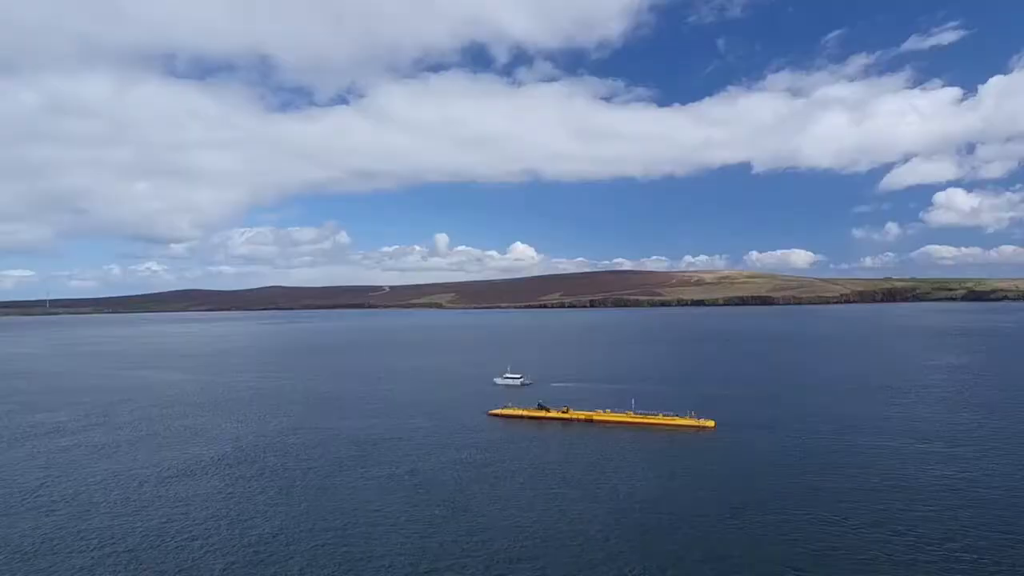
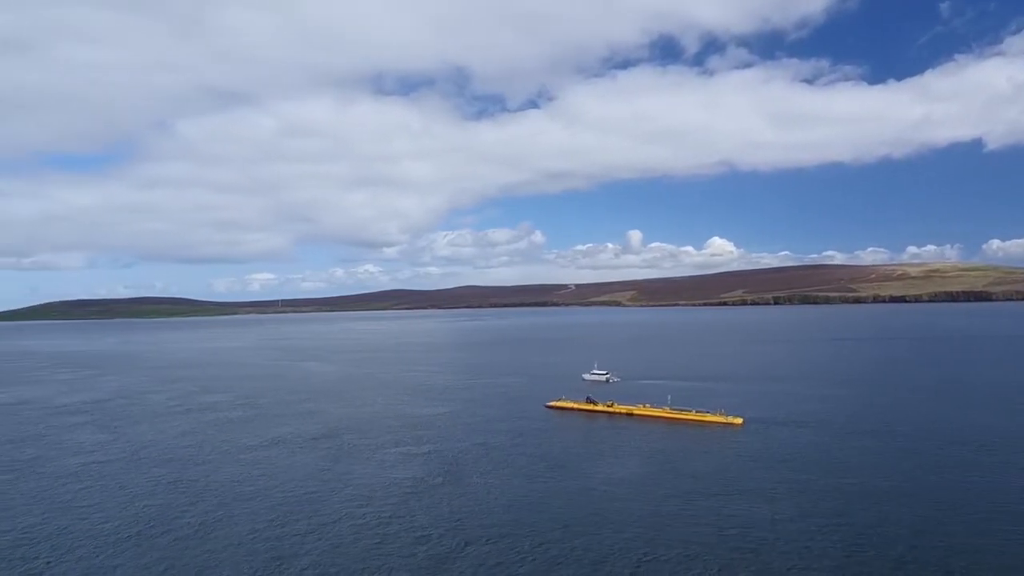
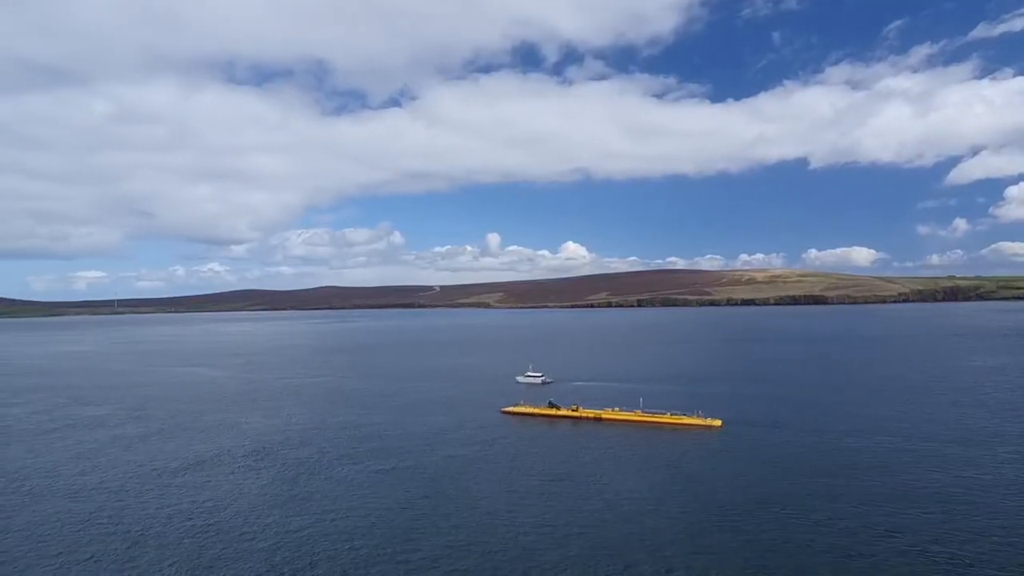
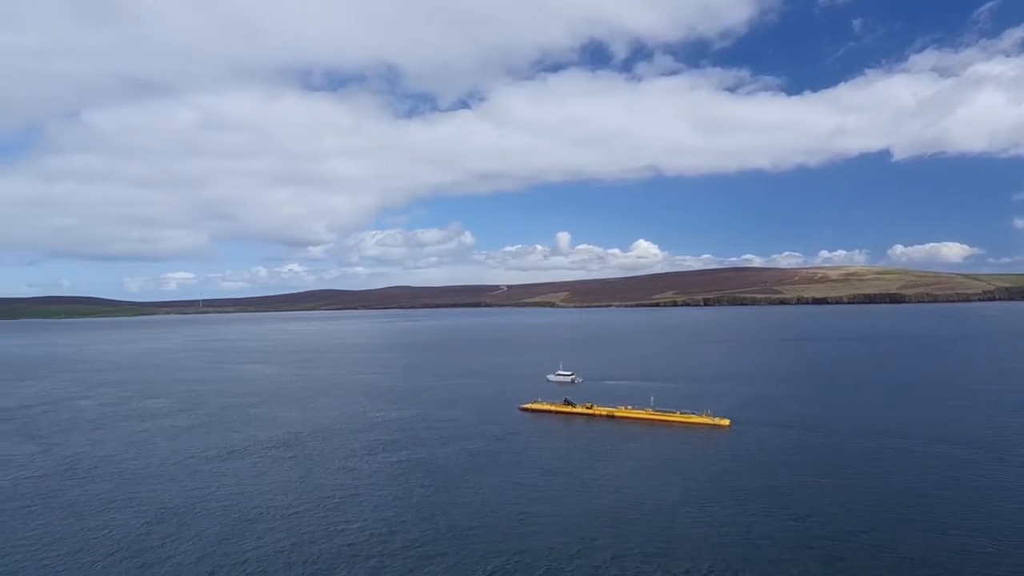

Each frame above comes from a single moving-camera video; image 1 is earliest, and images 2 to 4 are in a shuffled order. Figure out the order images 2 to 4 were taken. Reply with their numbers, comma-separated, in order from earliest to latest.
3, 4, 2
